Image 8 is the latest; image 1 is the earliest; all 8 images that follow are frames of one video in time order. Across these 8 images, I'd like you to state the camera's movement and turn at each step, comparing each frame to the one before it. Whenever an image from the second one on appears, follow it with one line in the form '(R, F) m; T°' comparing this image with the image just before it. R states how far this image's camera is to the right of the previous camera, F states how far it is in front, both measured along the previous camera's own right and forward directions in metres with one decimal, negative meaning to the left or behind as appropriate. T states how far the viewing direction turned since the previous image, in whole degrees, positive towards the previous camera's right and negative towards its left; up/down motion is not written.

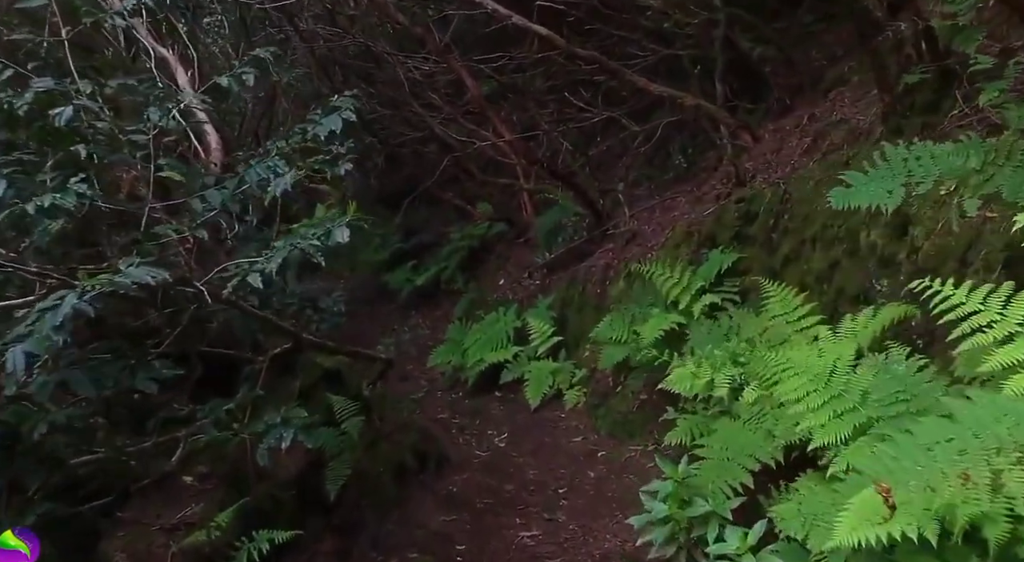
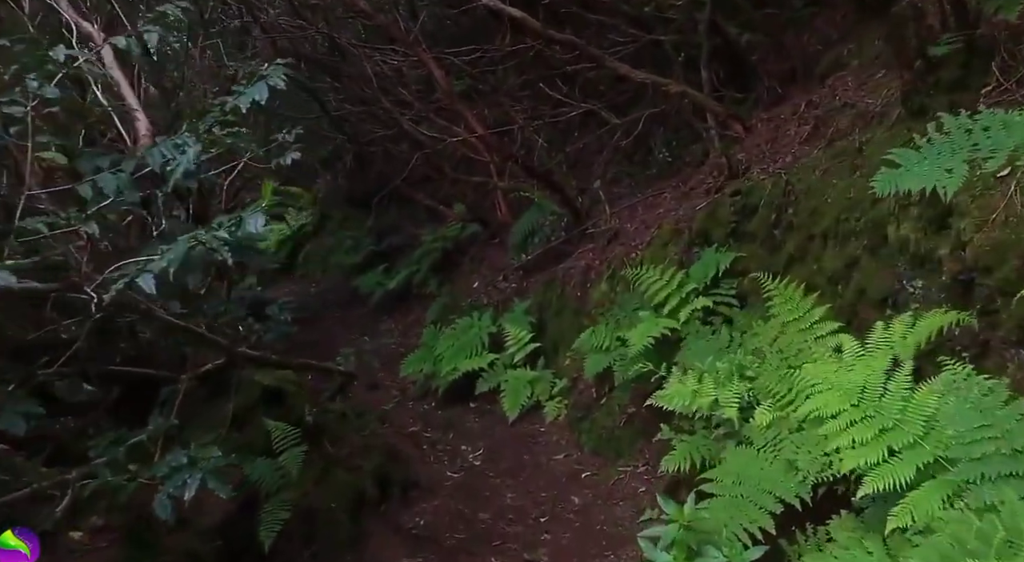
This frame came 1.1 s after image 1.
(0.0, +0.6) m; +2°
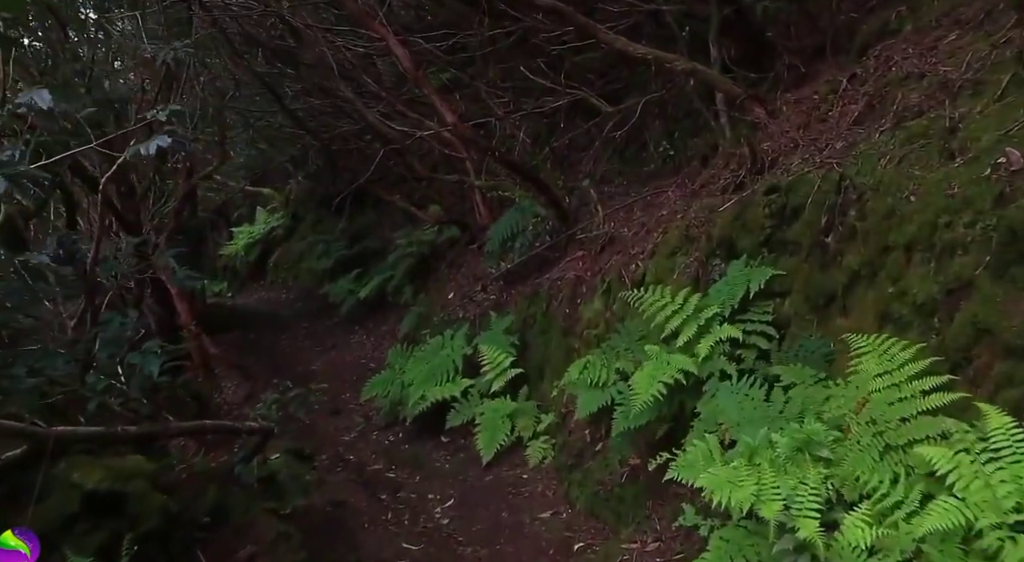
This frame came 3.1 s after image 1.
(+0.1, +1.3) m; +1°
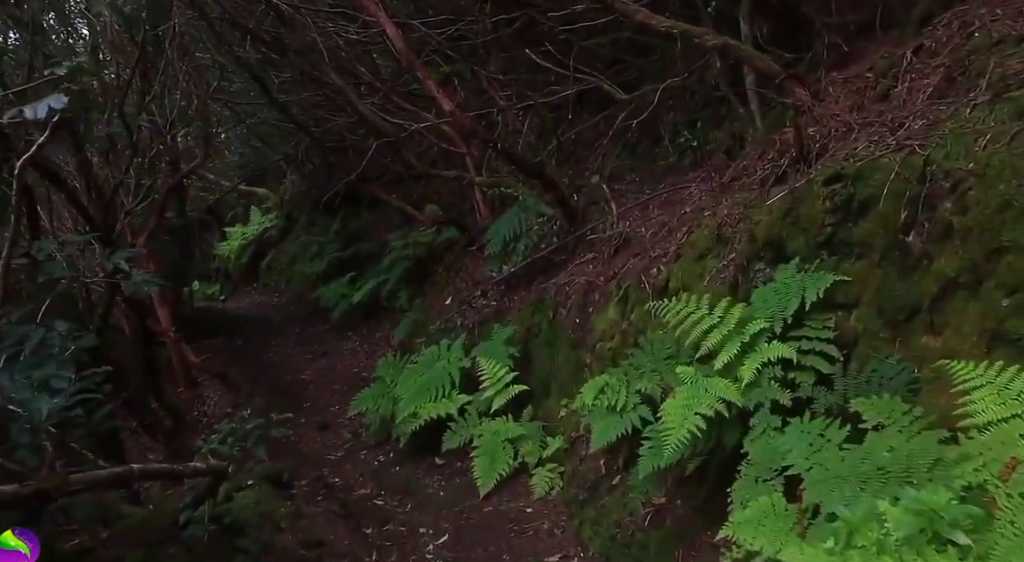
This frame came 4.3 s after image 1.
(0.0, +0.8) m; 0°
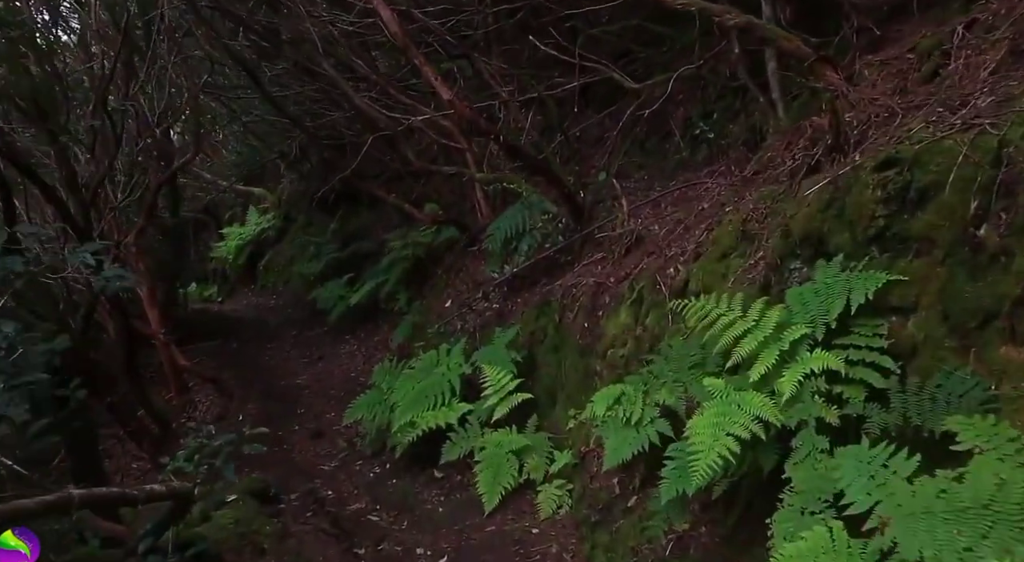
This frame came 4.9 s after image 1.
(0.0, +0.4) m; 0°
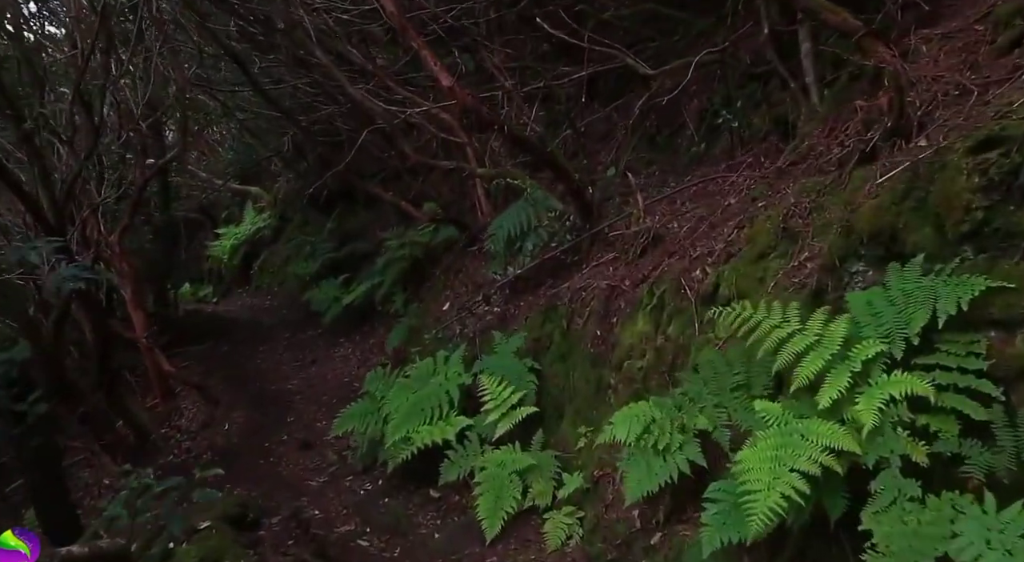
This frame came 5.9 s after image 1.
(0.0, +0.6) m; 0°
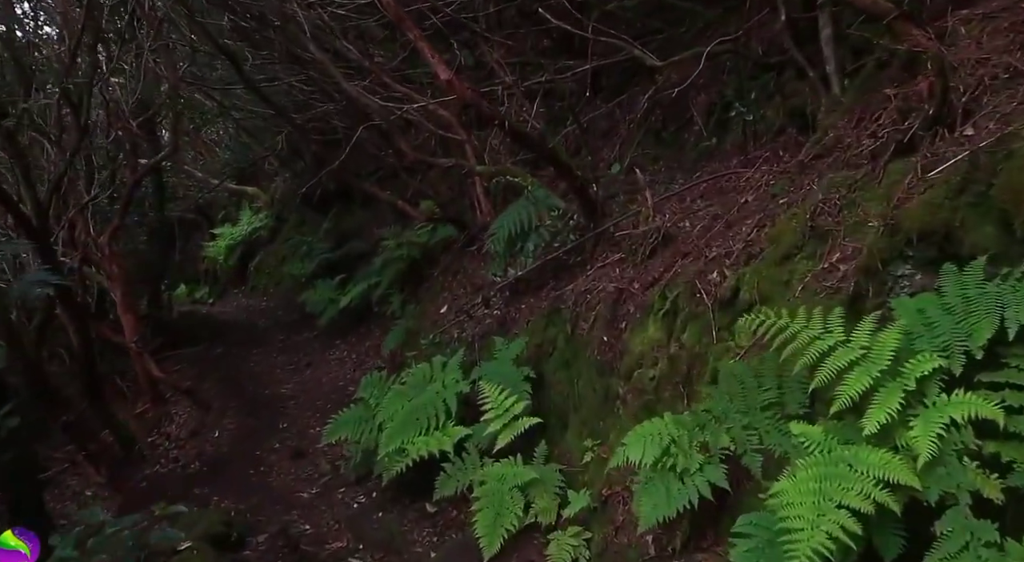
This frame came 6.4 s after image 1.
(0.0, +0.3) m; 0°
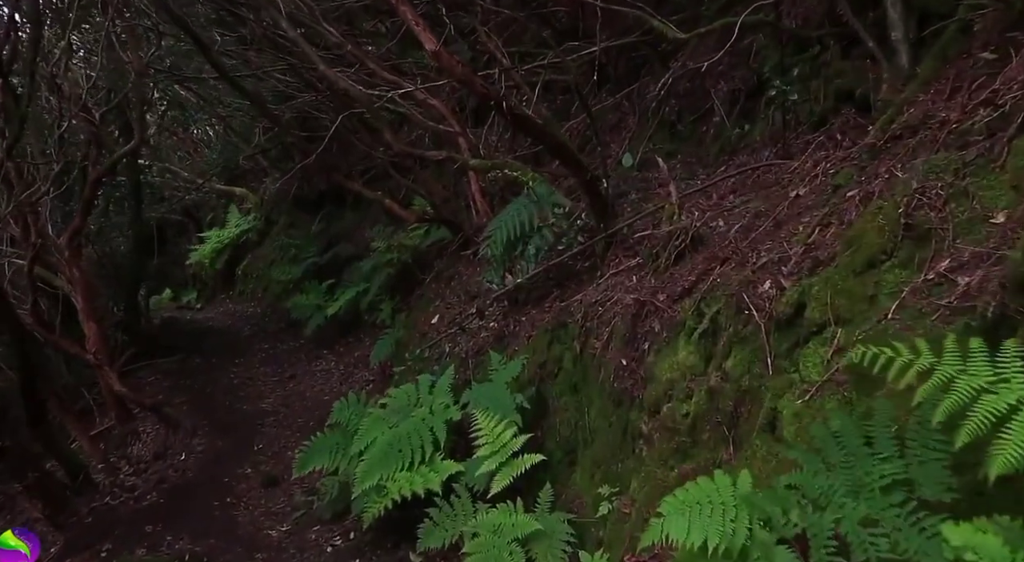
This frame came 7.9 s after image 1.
(0.0, +0.9) m; 0°
